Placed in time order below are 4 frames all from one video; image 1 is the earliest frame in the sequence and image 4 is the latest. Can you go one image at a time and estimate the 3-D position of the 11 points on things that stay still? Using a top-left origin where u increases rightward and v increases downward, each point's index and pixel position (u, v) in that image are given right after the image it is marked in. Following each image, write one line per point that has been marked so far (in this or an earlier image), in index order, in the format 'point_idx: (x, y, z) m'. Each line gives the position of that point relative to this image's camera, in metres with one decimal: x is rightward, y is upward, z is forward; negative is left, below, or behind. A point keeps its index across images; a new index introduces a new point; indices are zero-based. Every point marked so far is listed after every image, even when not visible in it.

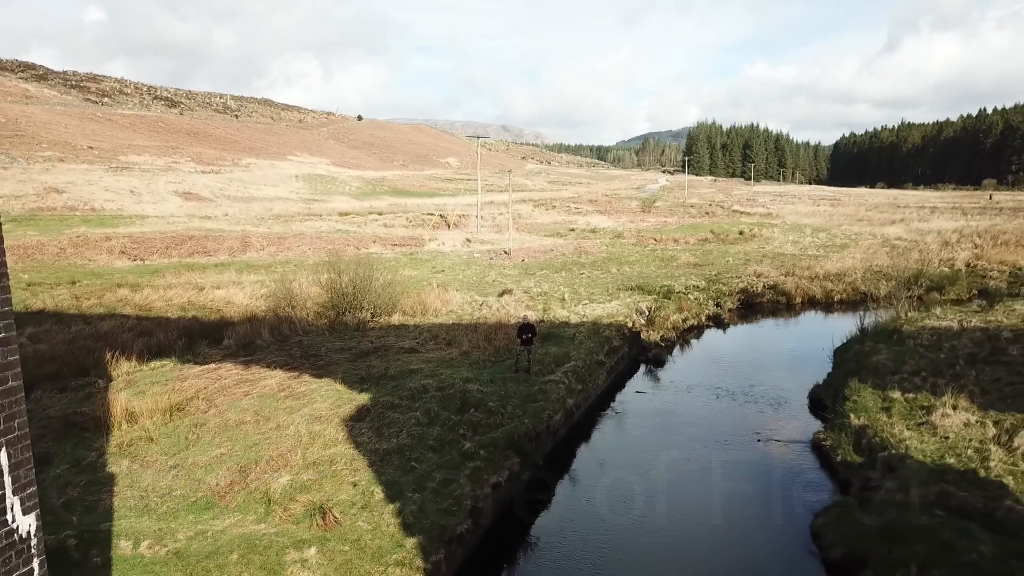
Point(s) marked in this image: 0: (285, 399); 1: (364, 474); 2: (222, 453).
0: (-4.2, -2.0, +11.4) m
1: (-2.1, -2.6, +8.7) m
2: (-4.3, -2.4, +9.3) m
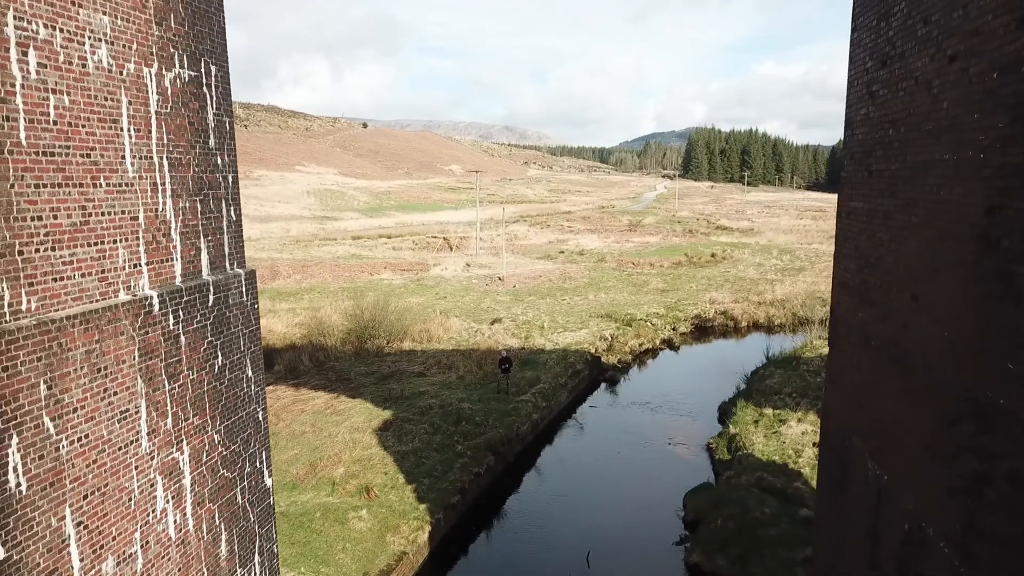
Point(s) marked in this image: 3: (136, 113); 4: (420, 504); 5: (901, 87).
0: (-4.6, -3.3, +16.0) m
1: (-2.6, -3.8, +13.3) m
2: (-4.8, -3.7, +13.9) m
3: (-3.5, +1.6, +5.8) m
4: (-1.8, -4.2, +12.1) m
5: (+3.5, +1.8, +5.7) m
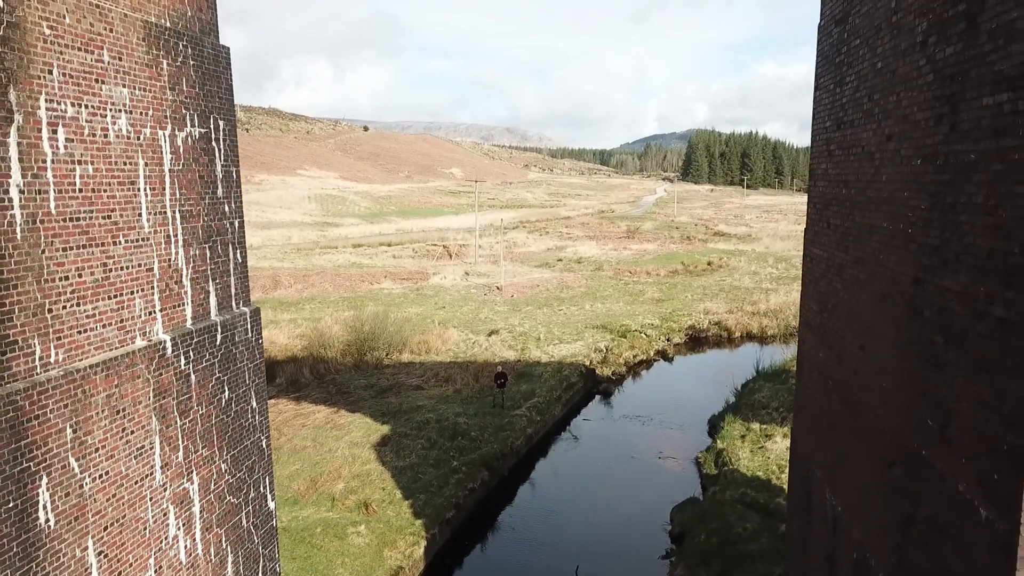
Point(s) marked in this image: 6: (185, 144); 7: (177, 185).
0: (-4.8, -3.7, +16.5) m
1: (-2.7, -4.3, +13.8) m
2: (-5.0, -4.1, +14.4) m
3: (-3.7, +1.2, +6.3) m
4: (-1.9, -4.7, +12.6) m
5: (+3.4, +1.3, +6.2) m
6: (-3.6, +1.6, +6.8) m
7: (-3.6, +1.1, +6.7) m
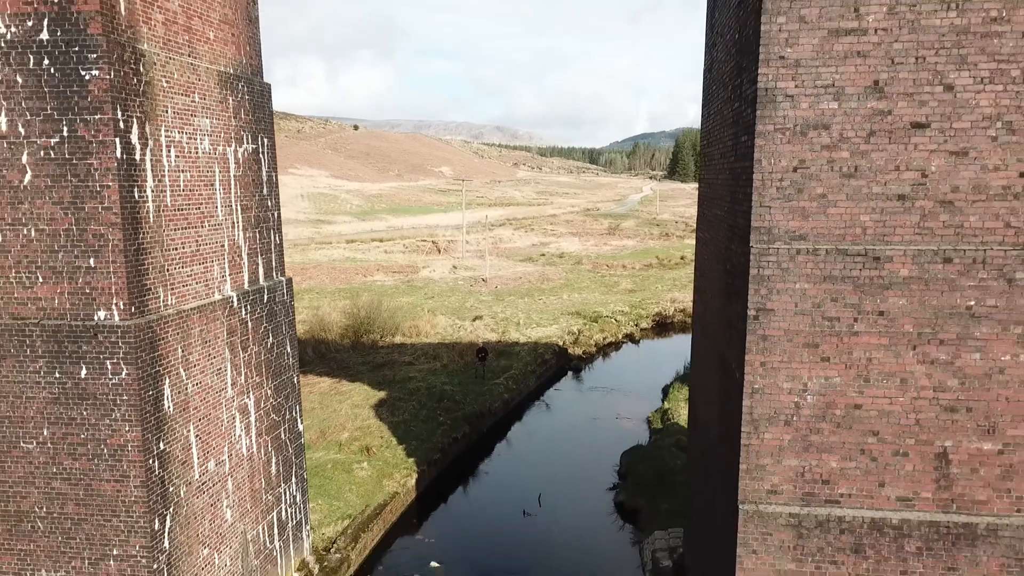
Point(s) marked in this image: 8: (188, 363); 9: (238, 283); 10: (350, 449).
0: (-5.4, -3.3, +19.2) m
1: (-3.3, -3.9, +16.5) m
2: (-5.6, -3.7, +17.1) m
3: (-4.2, +1.6, +9.0) m
4: (-2.5, -4.2, +15.3) m
5: (+2.8, +1.8, +8.9) m
6: (-4.1, +2.0, +9.5) m
7: (-4.1, +1.5, +9.4) m
8: (-4.3, -1.0, +8.2) m
9: (-4.1, +0.1, +9.3) m
10: (-4.0, -4.0, +15.5) m
